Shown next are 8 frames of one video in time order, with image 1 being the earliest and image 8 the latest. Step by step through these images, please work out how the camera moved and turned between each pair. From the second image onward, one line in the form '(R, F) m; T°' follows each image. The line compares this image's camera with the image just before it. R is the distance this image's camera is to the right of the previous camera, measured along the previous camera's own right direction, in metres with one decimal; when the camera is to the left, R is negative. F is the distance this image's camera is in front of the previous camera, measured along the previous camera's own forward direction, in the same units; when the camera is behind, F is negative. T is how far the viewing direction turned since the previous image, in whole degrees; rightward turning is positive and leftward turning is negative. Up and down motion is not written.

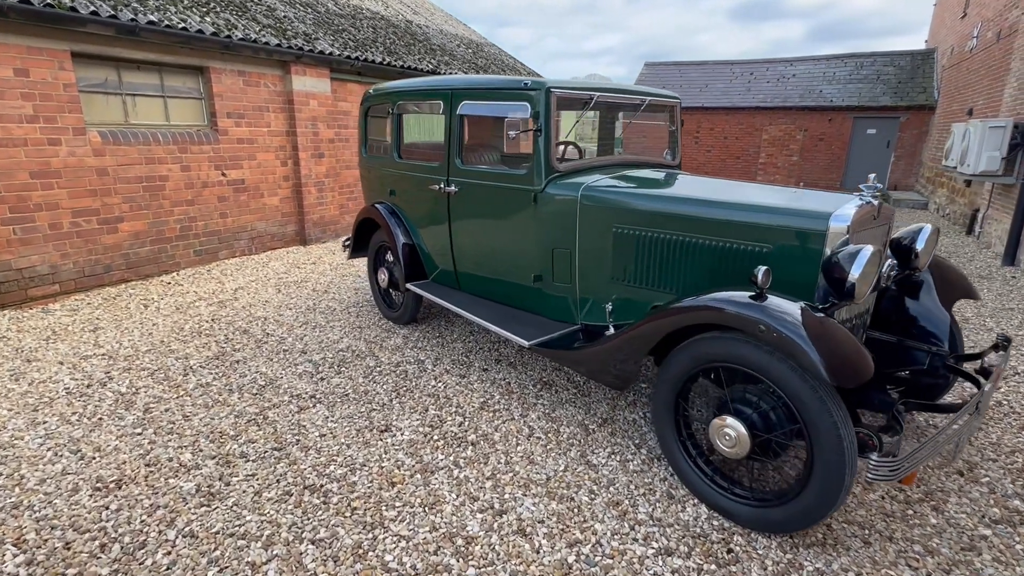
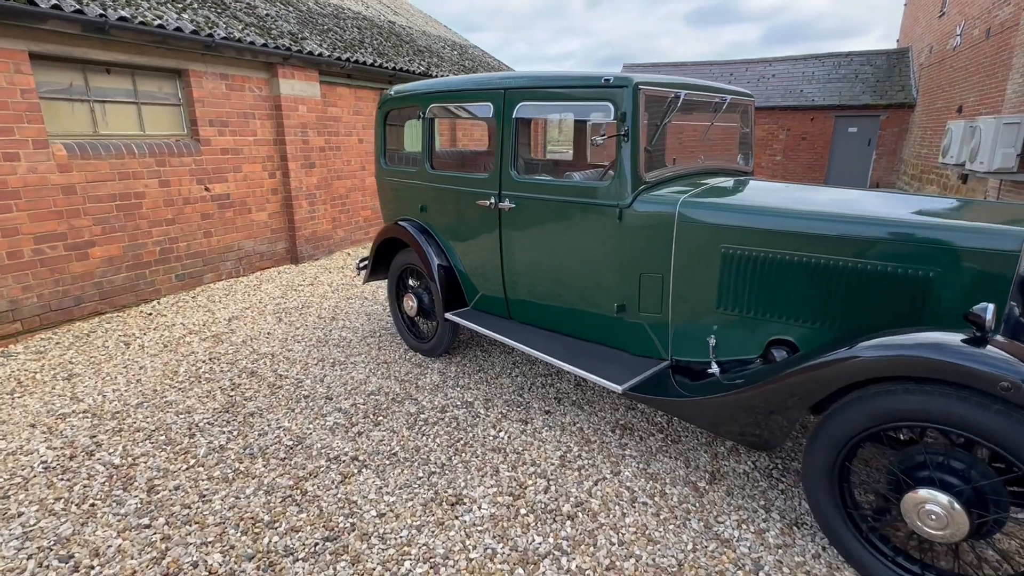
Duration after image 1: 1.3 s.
(-0.5, +0.5) m; +3°
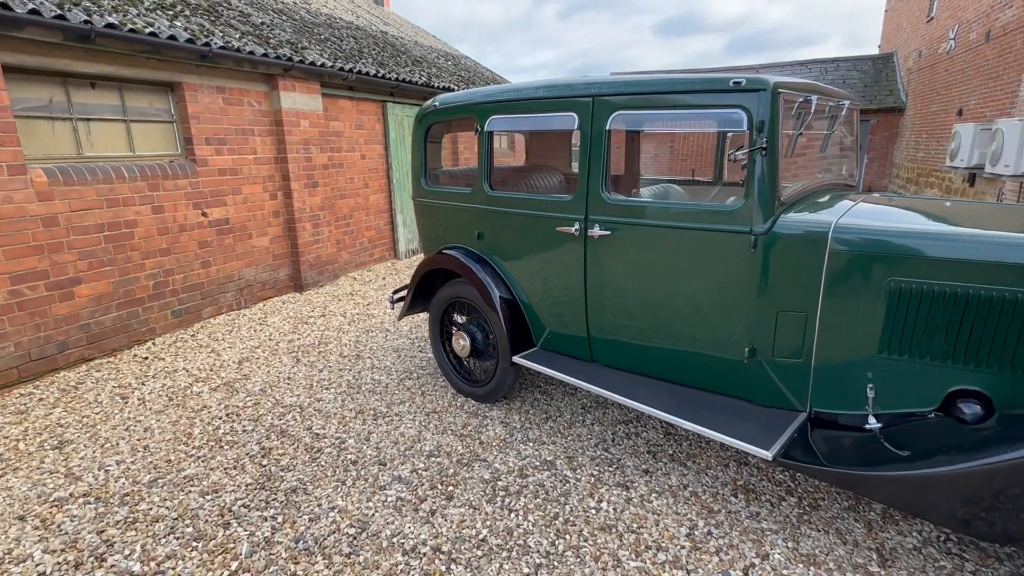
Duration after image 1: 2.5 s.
(-0.5, +0.5) m; +2°
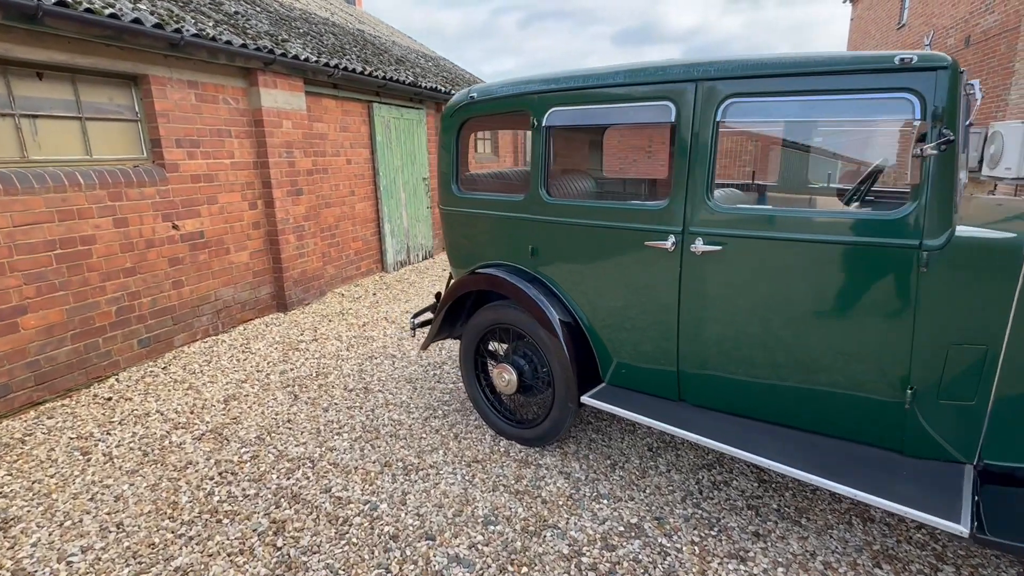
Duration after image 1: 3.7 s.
(-0.4, +0.5) m; +4°
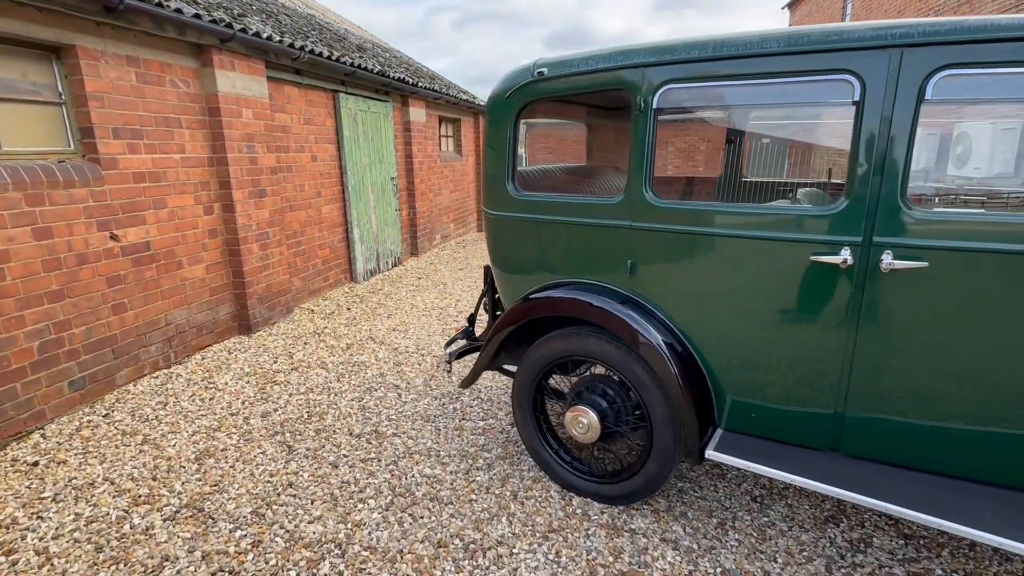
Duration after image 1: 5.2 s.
(-0.6, +0.6) m; +7°
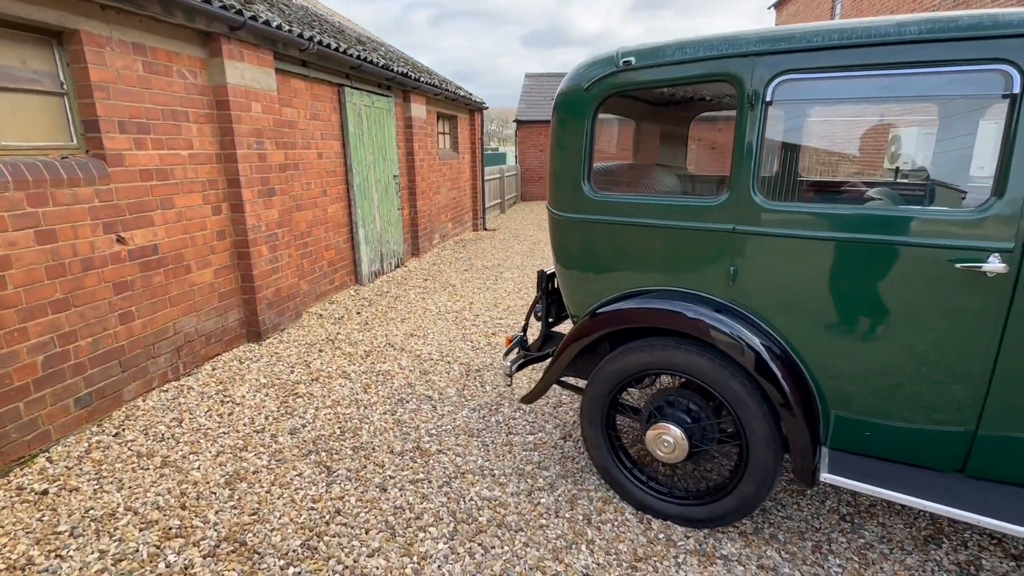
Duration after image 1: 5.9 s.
(-0.4, +0.2) m; +2°
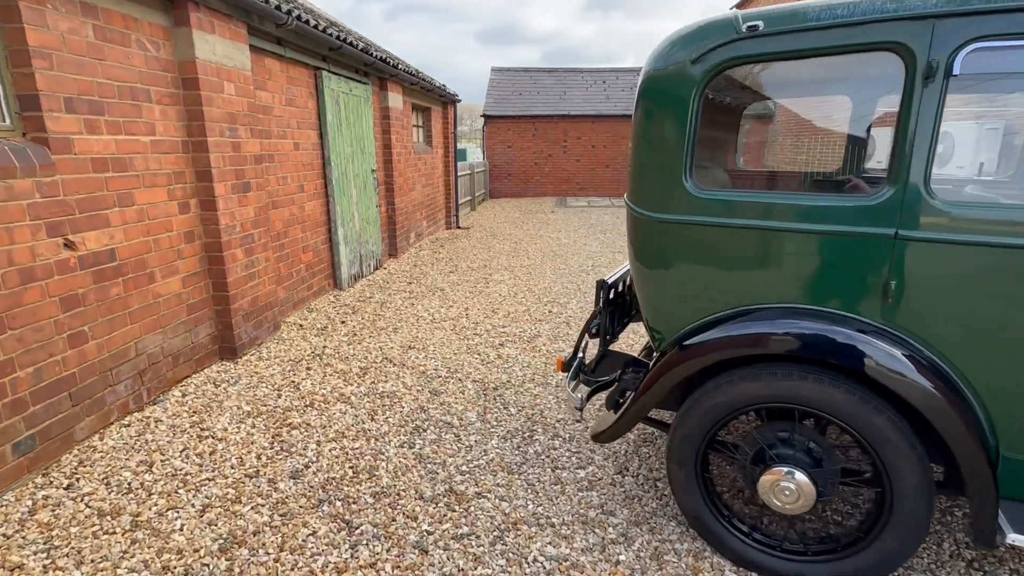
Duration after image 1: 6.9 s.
(-0.4, +0.4) m; +5°
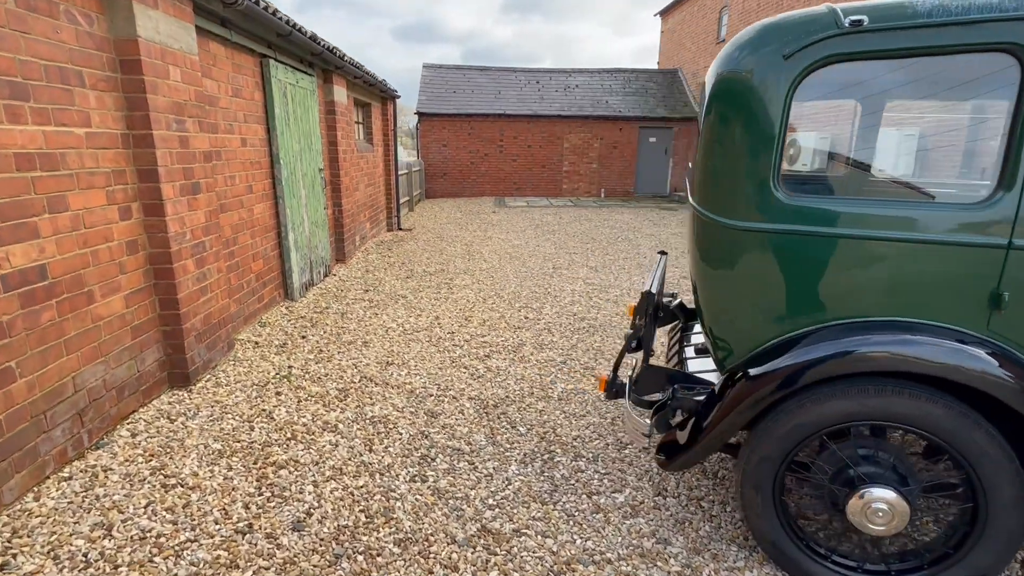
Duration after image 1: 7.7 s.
(-0.4, +0.3) m; +8°
